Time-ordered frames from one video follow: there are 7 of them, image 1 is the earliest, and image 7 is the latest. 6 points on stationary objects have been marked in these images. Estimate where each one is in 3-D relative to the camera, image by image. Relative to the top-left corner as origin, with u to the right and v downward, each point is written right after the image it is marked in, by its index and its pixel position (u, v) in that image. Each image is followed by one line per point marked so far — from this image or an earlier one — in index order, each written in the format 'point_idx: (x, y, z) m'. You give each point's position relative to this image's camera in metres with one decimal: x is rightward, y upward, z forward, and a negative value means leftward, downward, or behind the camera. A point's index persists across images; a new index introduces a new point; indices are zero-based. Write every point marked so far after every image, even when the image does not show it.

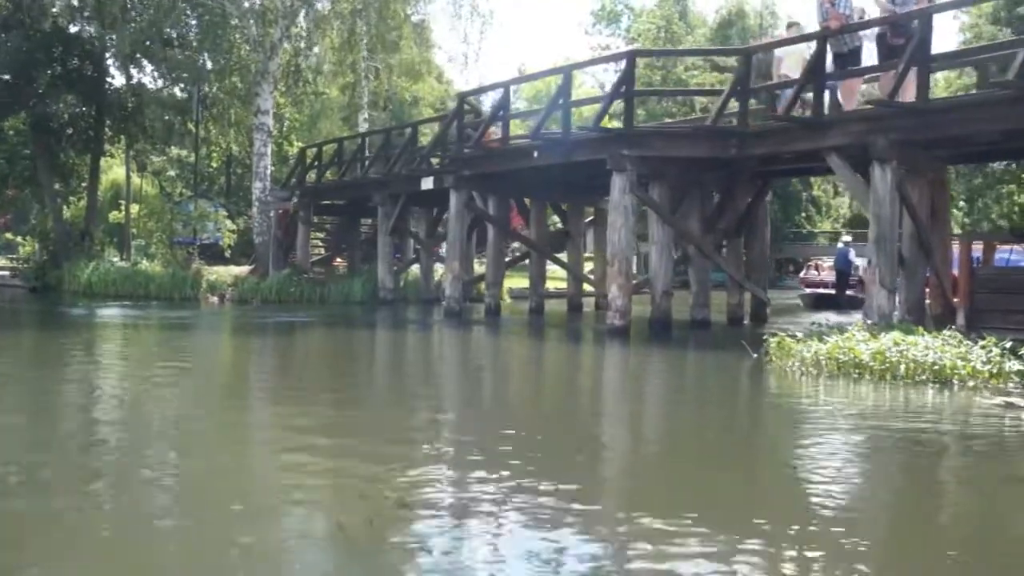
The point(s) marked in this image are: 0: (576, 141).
0: (+0.9, +2.0, +16.7) m
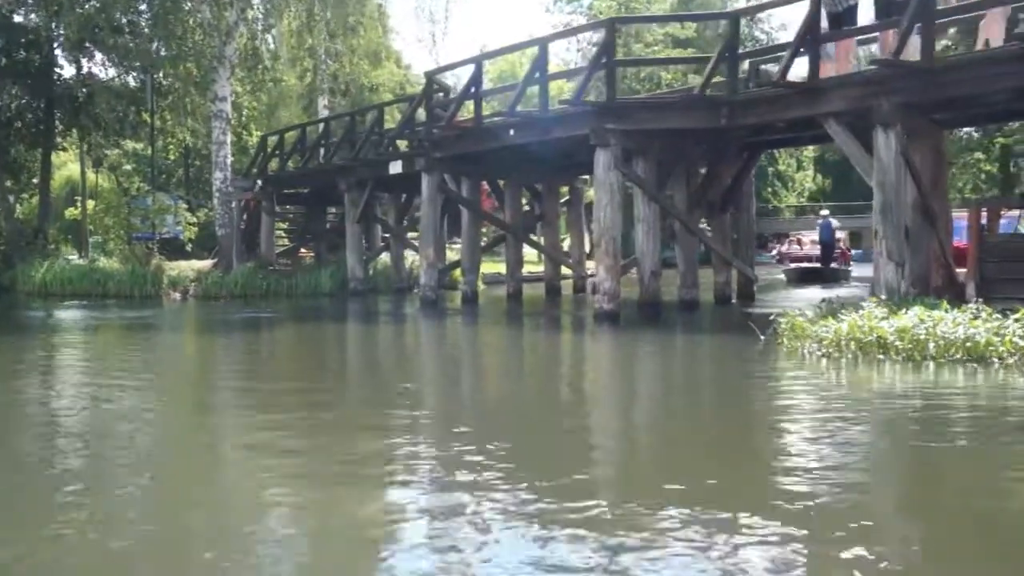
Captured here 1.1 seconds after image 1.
0: (+0.6, +2.2, +15.8) m
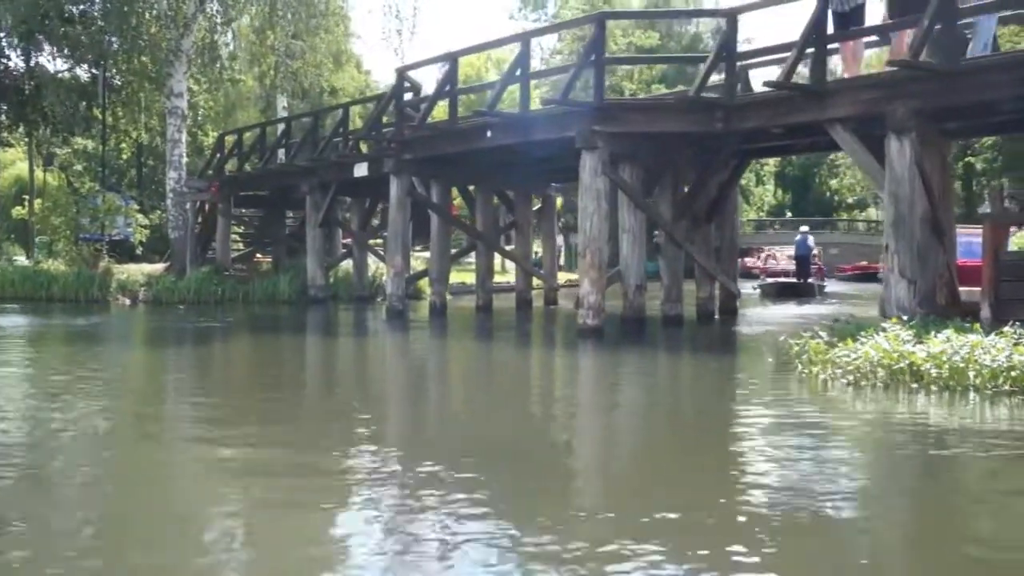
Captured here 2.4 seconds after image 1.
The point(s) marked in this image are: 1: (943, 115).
0: (+0.3, +2.1, +14.8) m
1: (+4.4, +1.7, +12.3) m
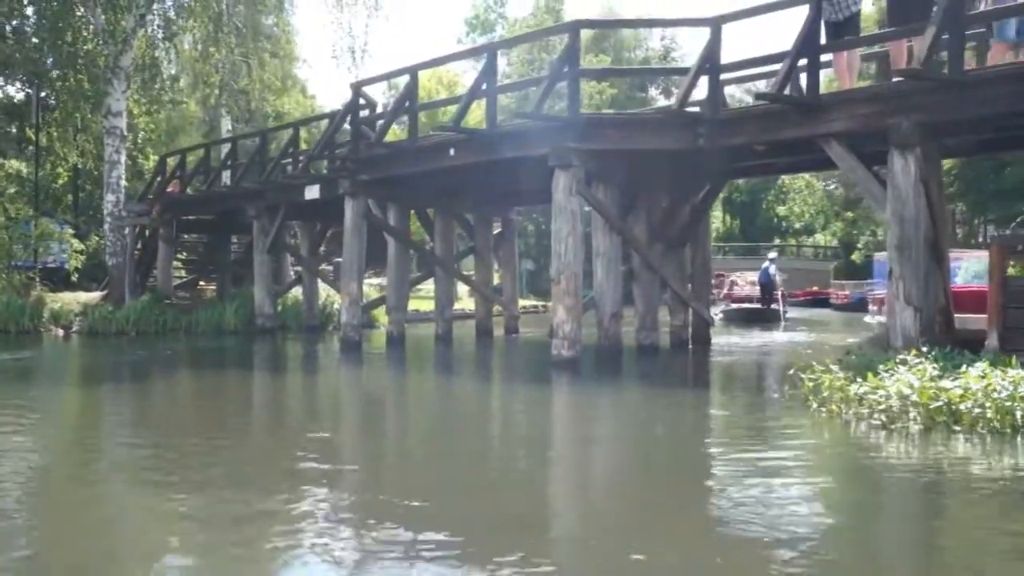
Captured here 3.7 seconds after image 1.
0: (-0.1, +1.7, +13.8) m
1: (+4.1, +1.5, +11.5) m
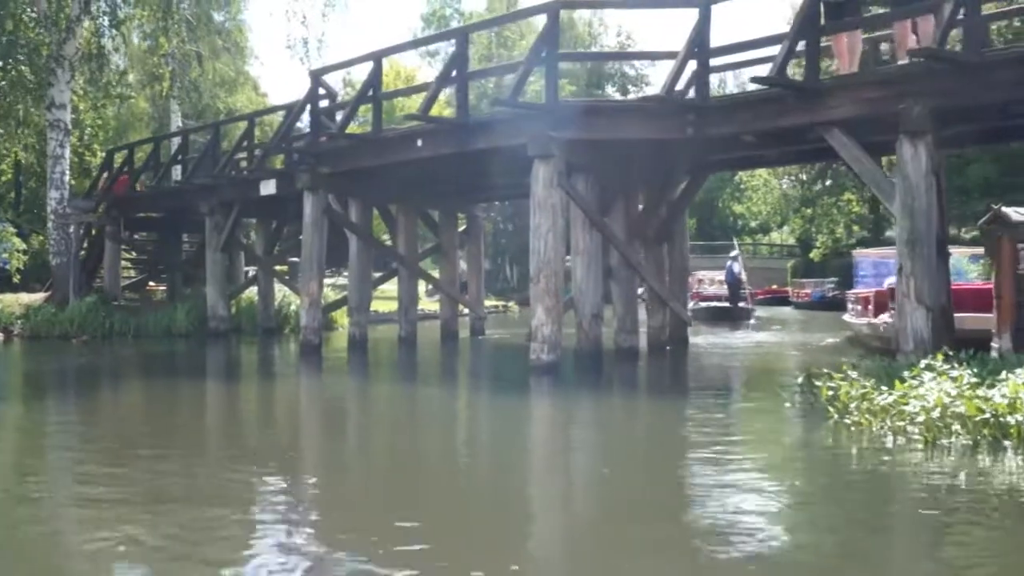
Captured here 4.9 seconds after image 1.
0: (-0.4, +1.7, +12.9) m
1: (+3.9, +1.5, +10.8) m
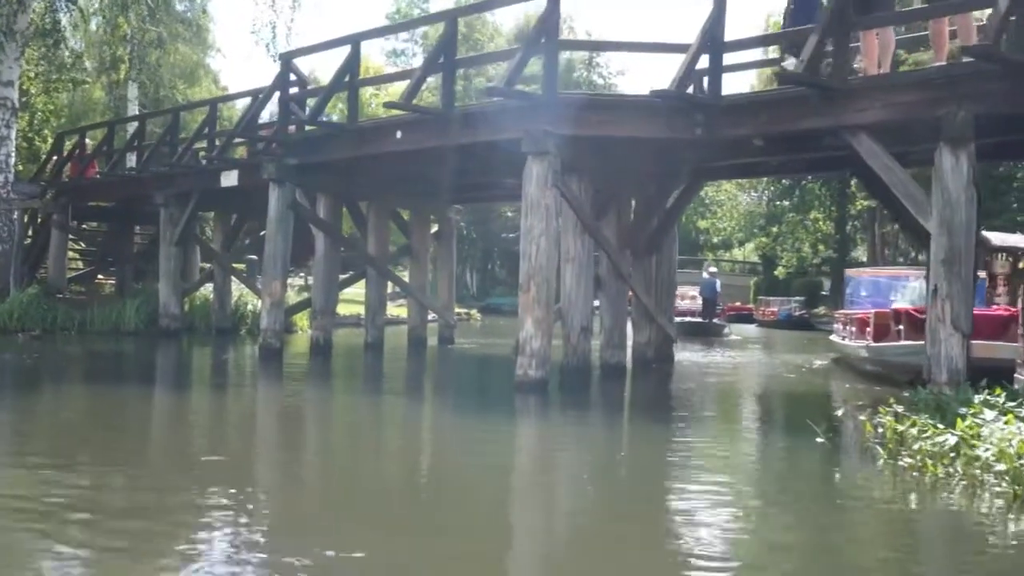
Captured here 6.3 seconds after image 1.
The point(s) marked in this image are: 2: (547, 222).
0: (-0.4, +1.7, +11.8) m
1: (+3.9, +1.3, +9.9) m
2: (+0.3, +0.6, +11.1) m
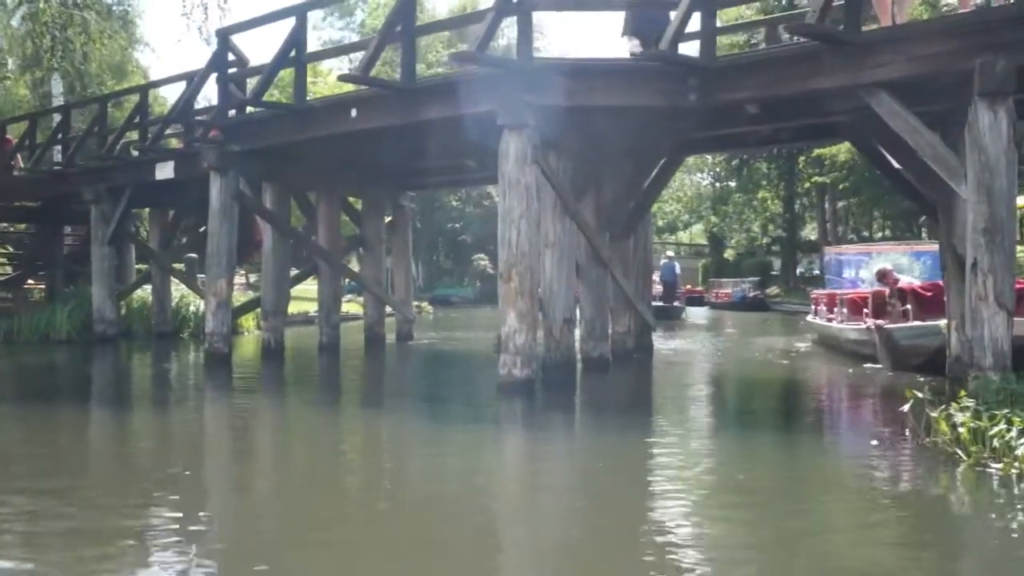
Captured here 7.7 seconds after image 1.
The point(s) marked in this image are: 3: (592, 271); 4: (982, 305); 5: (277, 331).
0: (-0.7, +1.8, +10.6) m
1: (+3.7, +1.5, +8.9) m
2: (+0.1, +0.7, +10.0) m
3: (+0.8, +0.2, +12.5) m
4: (+3.1, -0.1, +8.0) m
5: (-3.0, -0.5, +15.2) m
